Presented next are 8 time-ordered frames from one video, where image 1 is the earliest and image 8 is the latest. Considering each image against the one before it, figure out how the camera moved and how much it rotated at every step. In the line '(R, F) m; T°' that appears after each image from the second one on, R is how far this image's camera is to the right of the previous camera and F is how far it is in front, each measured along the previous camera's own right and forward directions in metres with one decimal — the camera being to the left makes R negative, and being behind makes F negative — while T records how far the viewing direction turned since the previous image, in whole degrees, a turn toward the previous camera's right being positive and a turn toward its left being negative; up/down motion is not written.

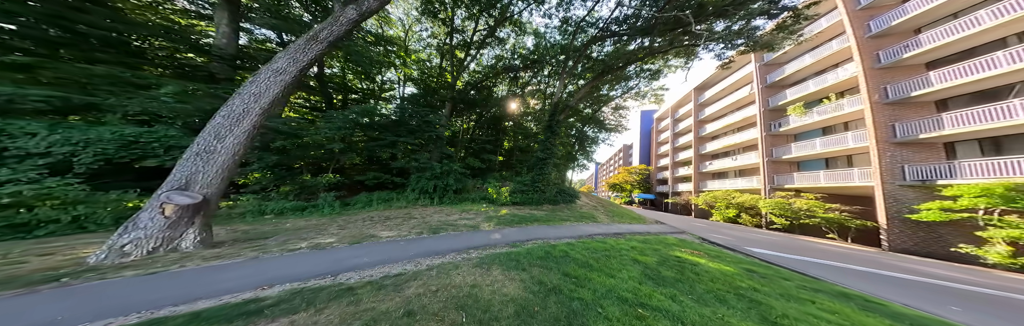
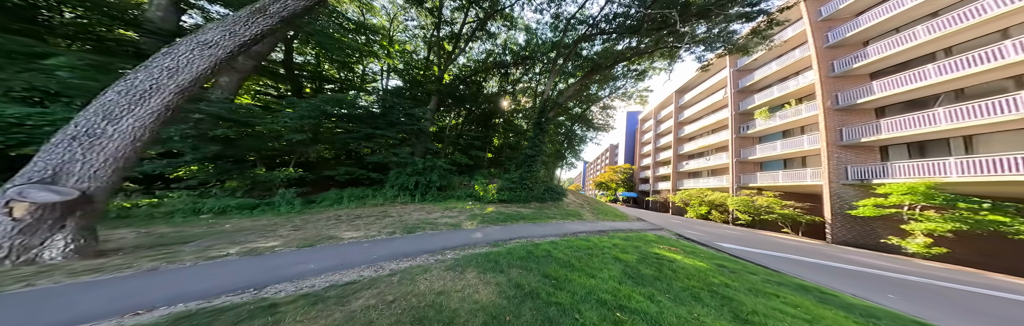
(+0.1, +0.1) m; +3°
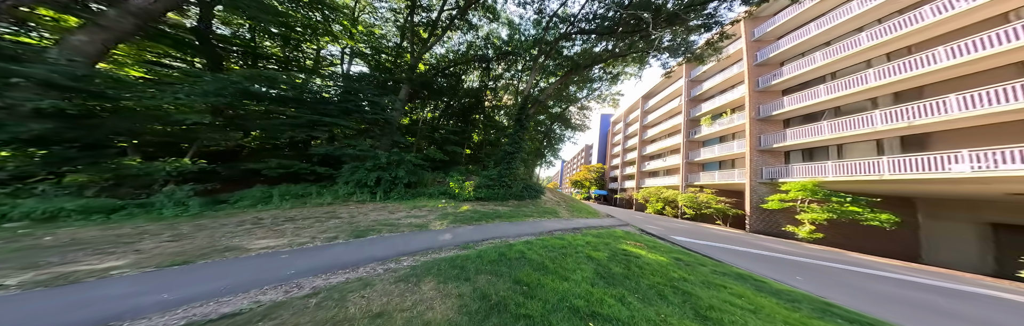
(+0.1, +0.2) m; +6°
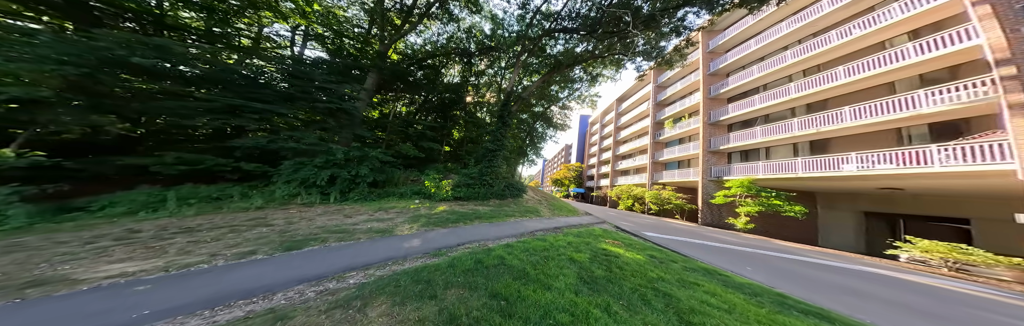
(0.0, +0.2) m; +5°
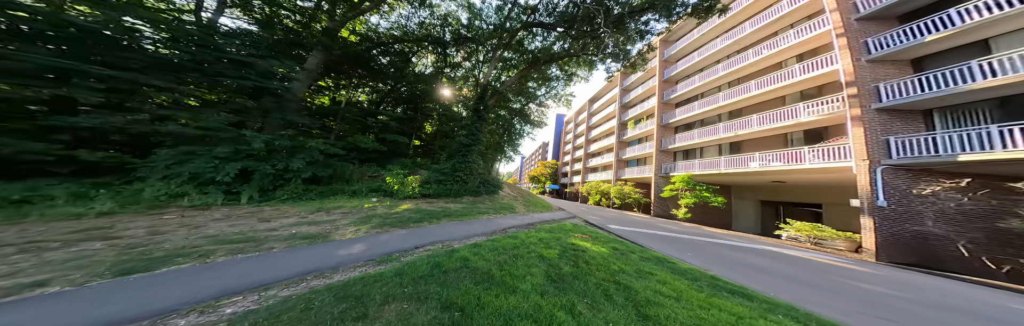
(+0.2, +0.2) m; +6°
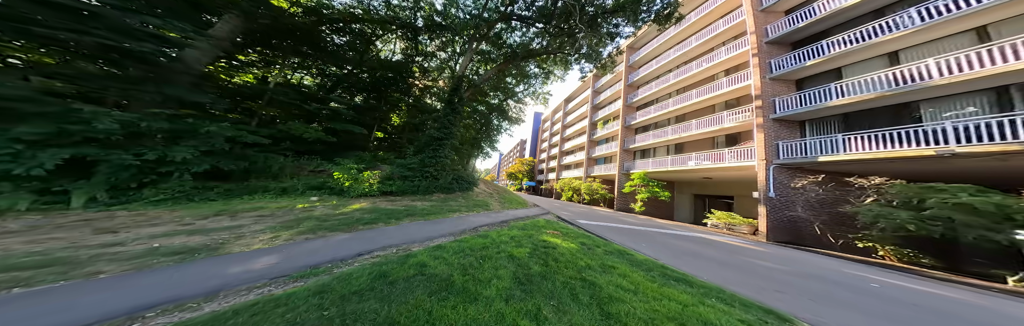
(+0.2, +0.2) m; +6°
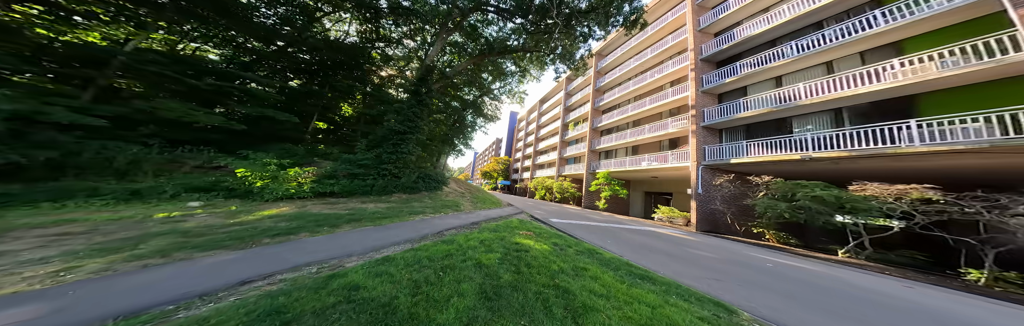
(+0.1, +0.4) m; +8°
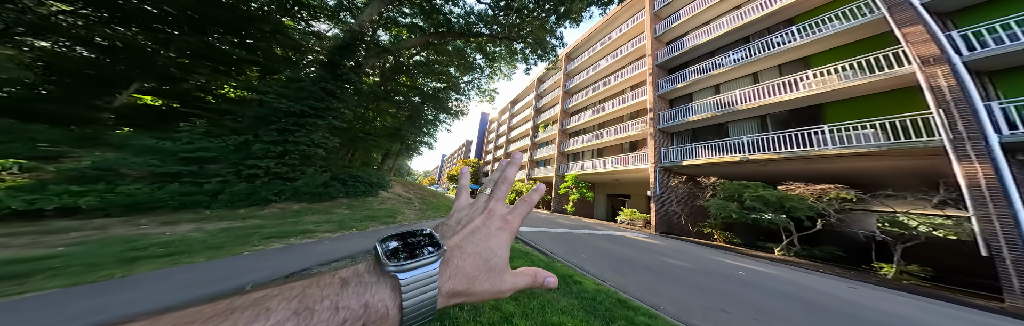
(+0.7, +1.3) m; +8°
